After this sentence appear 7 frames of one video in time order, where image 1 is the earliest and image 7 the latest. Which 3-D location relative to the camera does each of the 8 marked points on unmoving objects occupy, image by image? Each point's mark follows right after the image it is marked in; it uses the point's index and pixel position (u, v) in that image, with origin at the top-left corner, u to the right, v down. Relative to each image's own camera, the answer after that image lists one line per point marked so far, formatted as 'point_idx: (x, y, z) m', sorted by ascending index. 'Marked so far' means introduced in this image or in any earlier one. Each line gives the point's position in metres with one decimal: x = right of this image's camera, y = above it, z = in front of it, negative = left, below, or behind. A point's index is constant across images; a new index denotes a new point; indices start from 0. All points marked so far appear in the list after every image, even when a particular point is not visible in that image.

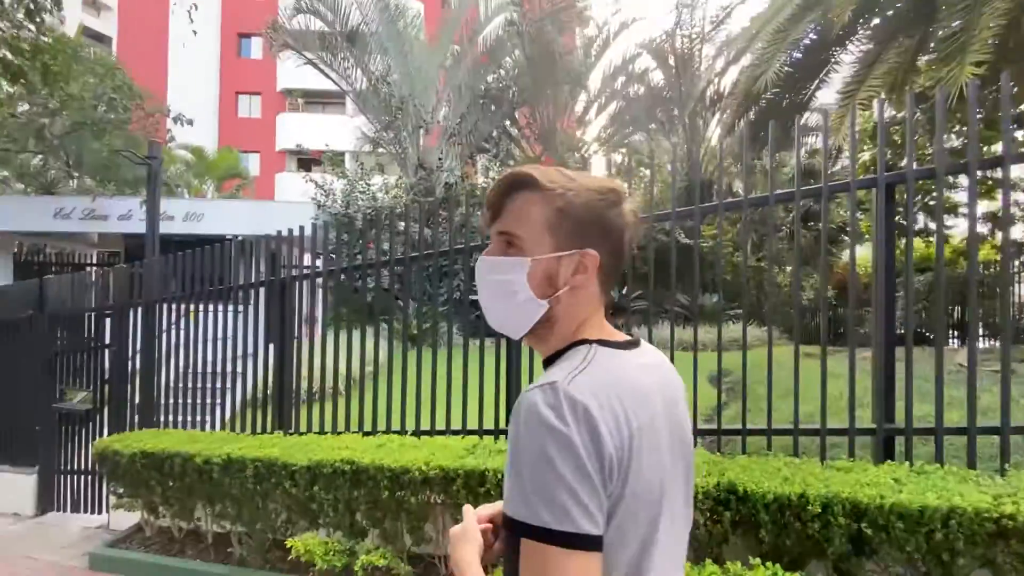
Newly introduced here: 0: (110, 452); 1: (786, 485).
0: (-3.1, -1.3, +3.8) m
1: (+1.3, -0.9, +2.3) m
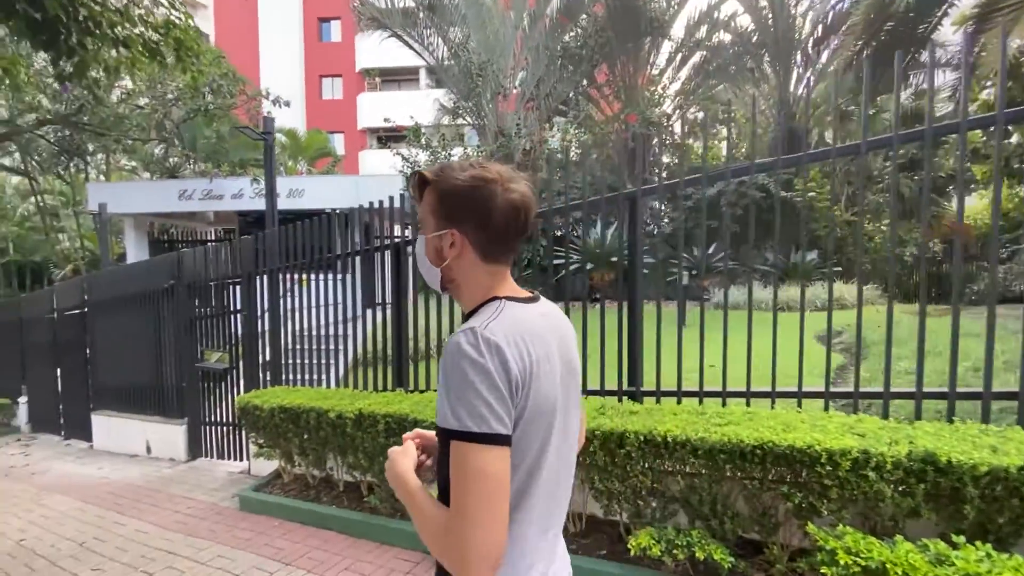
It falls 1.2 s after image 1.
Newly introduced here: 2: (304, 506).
0: (-2.2, -1.0, +4.1) m
1: (+2.0, -0.7, +2.0) m
2: (-1.6, -1.7, +3.8) m
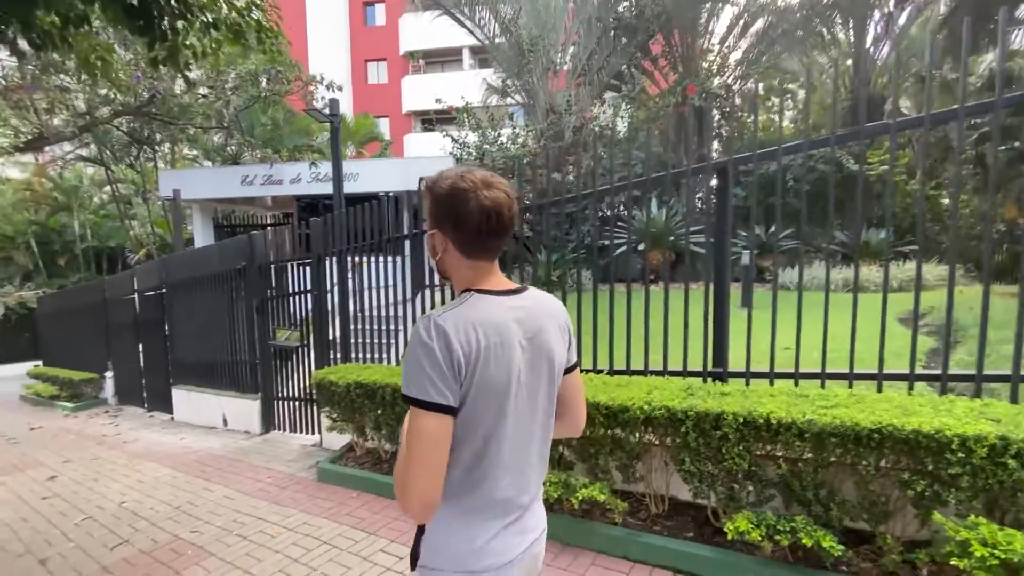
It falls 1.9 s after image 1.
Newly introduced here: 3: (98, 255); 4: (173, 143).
0: (-1.6, -0.8, +4.2) m
1: (+2.4, -0.6, +1.8) m
2: (-1.1, -1.5, +3.9) m
3: (-17.0, +1.4, +19.9) m
4: (-9.8, +4.2, +14.1) m
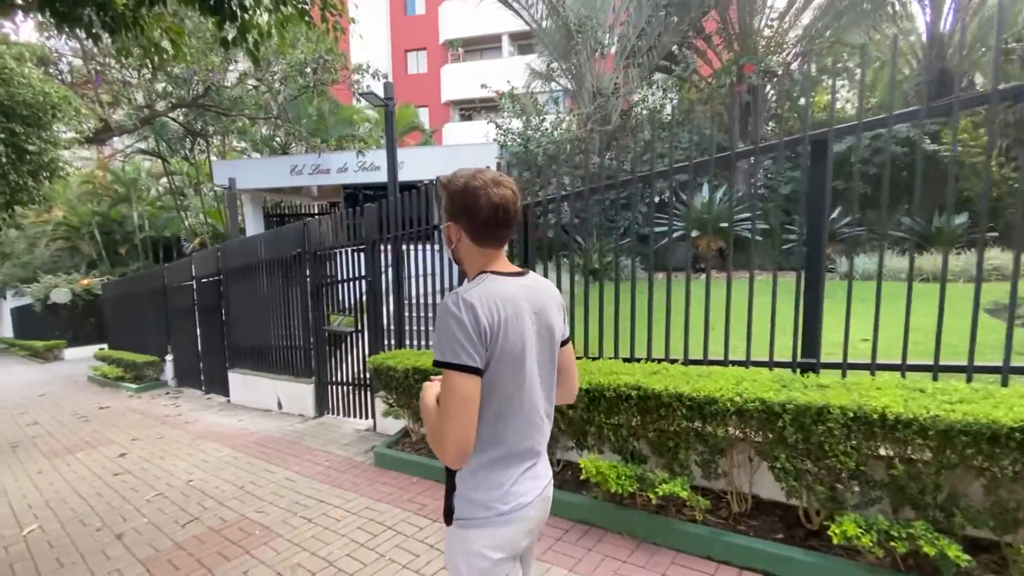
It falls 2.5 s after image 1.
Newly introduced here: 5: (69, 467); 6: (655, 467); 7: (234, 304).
0: (-1.1, -0.7, +4.2) m
1: (+2.7, -0.5, +1.5) m
2: (-0.6, -1.4, +3.8) m
3: (-15.3, +1.9, +20.9) m
4: (-8.6, +4.6, +14.5) m
5: (-4.9, -2.0, +5.3) m
6: (+0.8, -1.0, +2.8) m
7: (-4.4, -0.3, +7.8) m
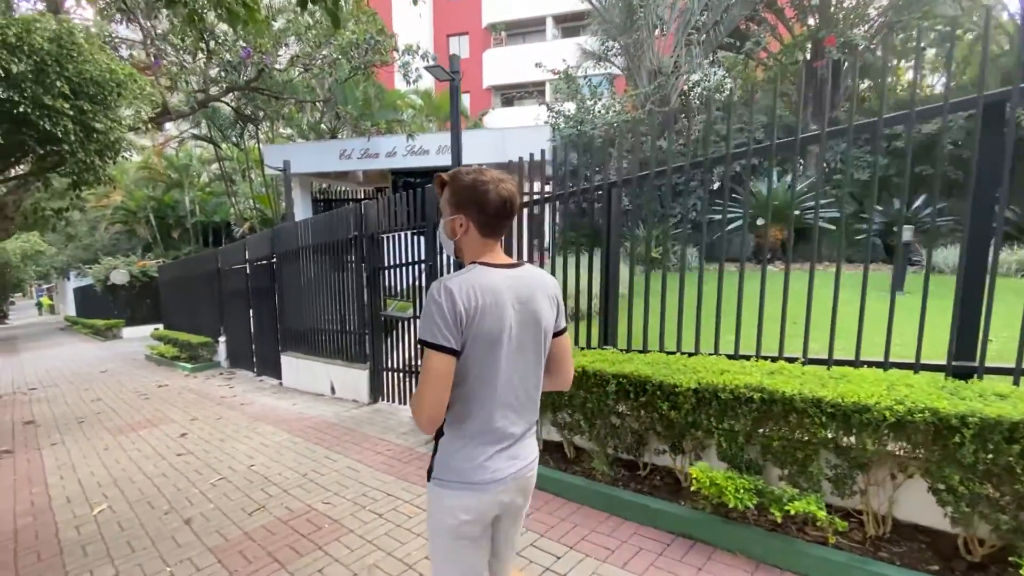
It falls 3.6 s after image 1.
0: (-0.5, -0.6, +4.0) m
1: (+3.1, -0.5, +1.0) m
2: (0.0, -1.3, +3.6) m
3: (-13.5, +2.6, +21.5) m
4: (-7.2, +5.0, +14.6) m
5: (-4.2, -1.7, +5.4) m
6: (+1.3, -1.0, +2.5) m
7: (-3.5, 0.0, +7.8) m
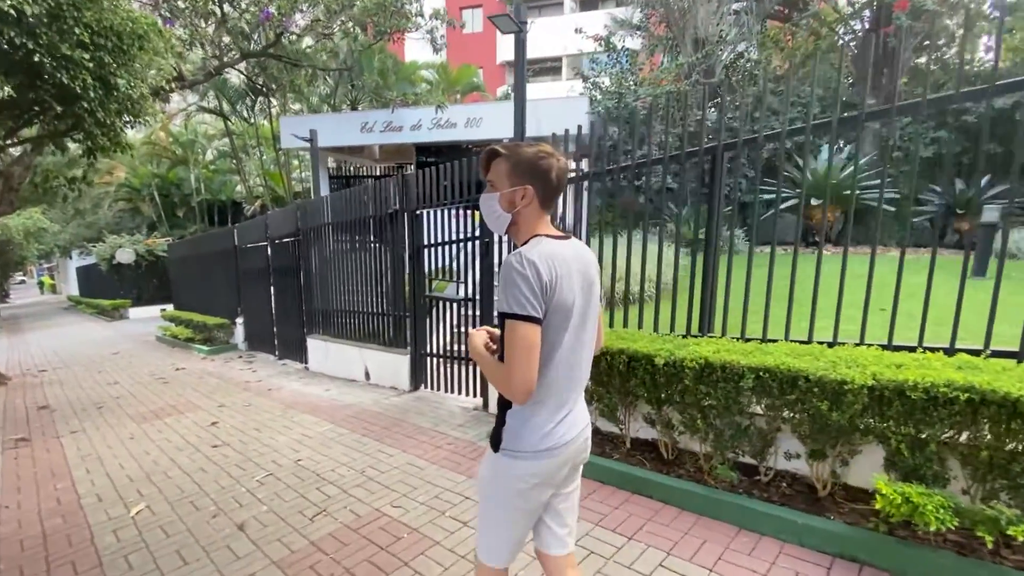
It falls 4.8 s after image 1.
0: (+0.1, -0.4, +3.6) m
1: (+3.7, -0.5, +0.6) m
2: (+0.6, -1.1, +3.2) m
3: (-12.9, +3.5, +20.9) m
4: (-6.5, +5.6, +14.0) m
5: (-3.6, -1.5, +5.0) m
6: (+1.9, -0.9, +2.1) m
7: (-2.9, +0.3, +7.3) m
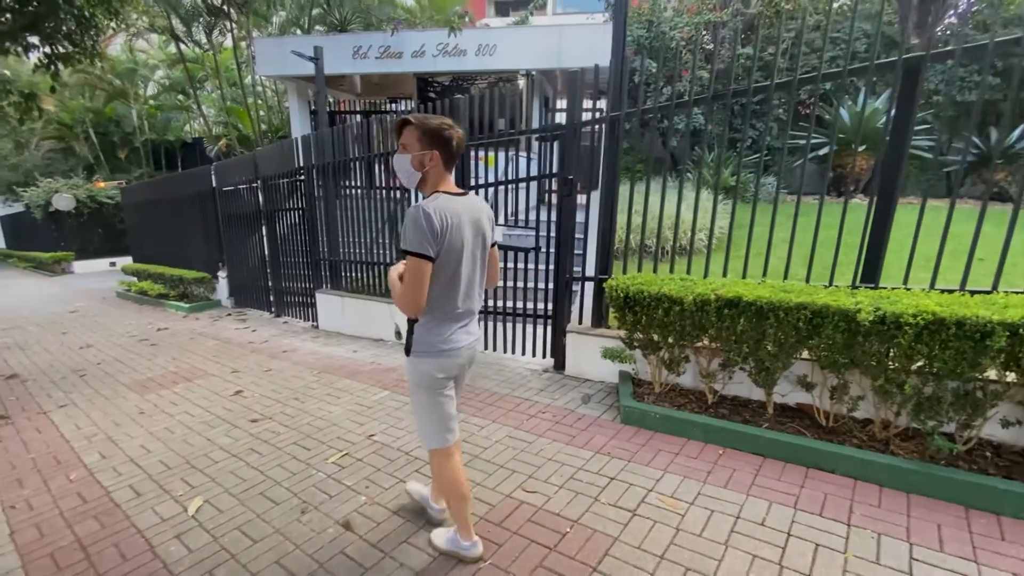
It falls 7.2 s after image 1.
0: (+0.9, -0.1, +3.0) m
1: (+4.8, -0.4, +0.4) m
2: (+1.4, -0.8, +2.8) m
3: (-13.6, +5.4, +18.8) m
4: (-6.6, +6.9, +12.2) m
5: (-2.9, -1.0, +4.2) m
6: (+2.9, -0.7, +1.8) m
7: (-2.5, +1.0, +6.4) m
